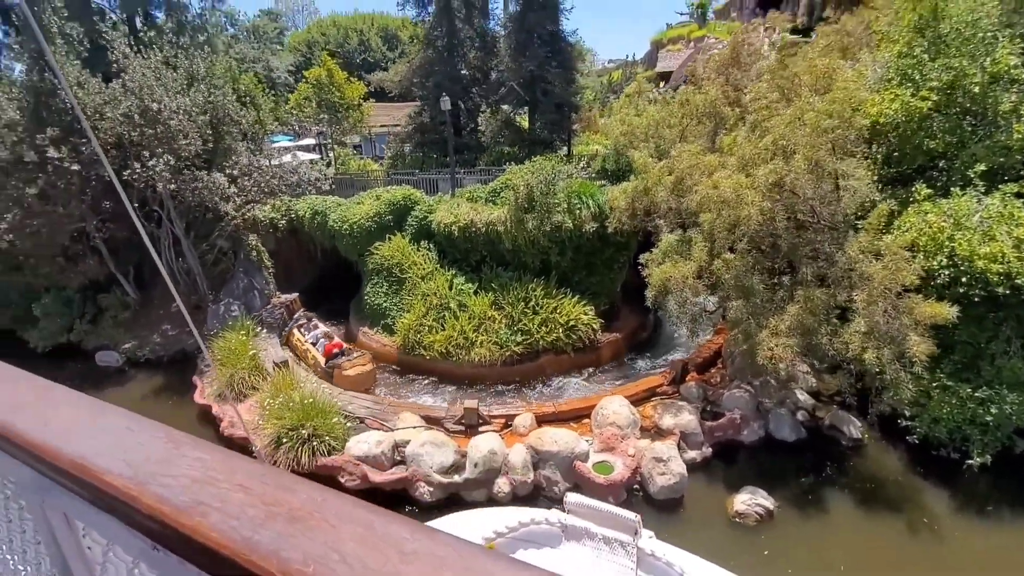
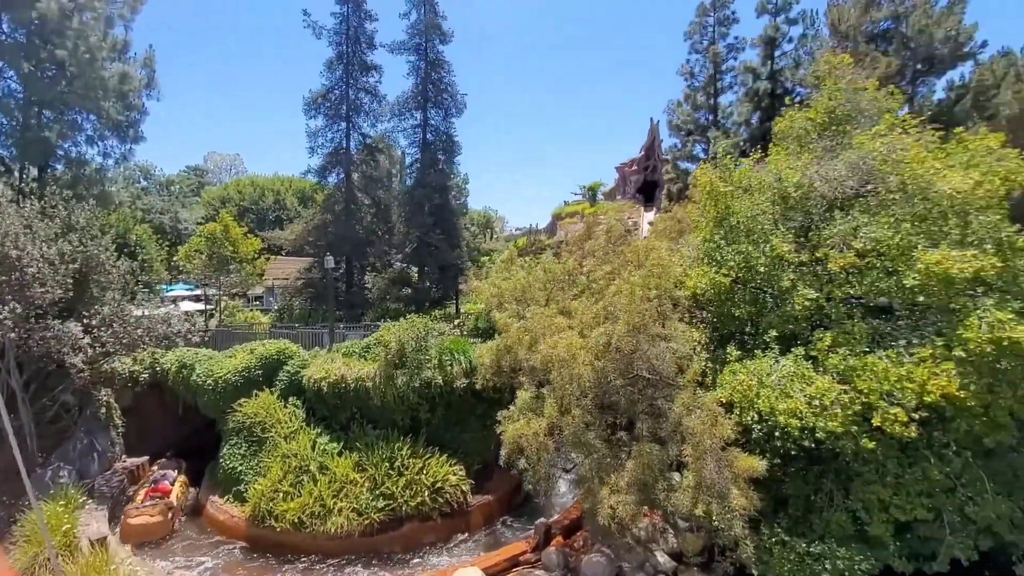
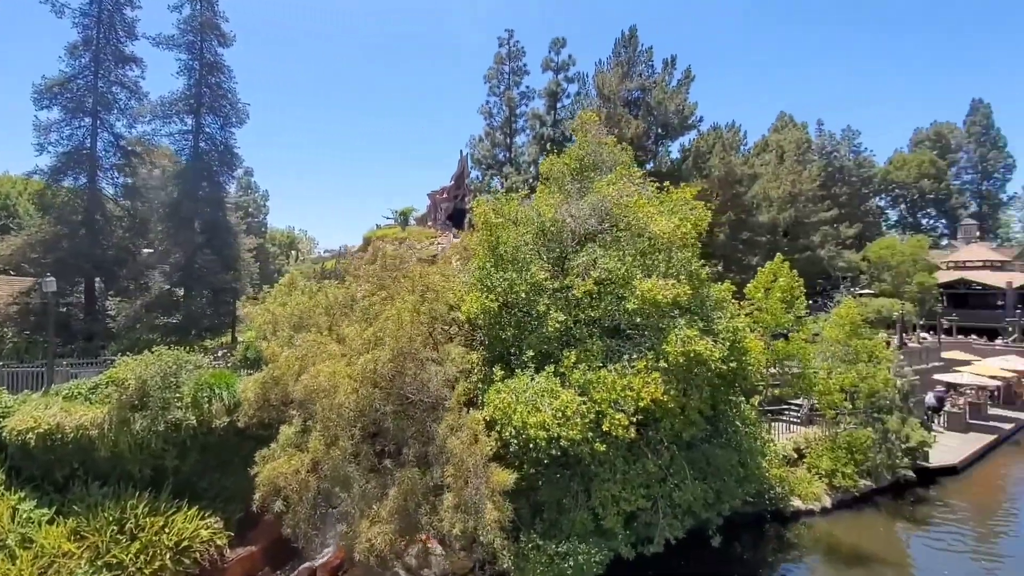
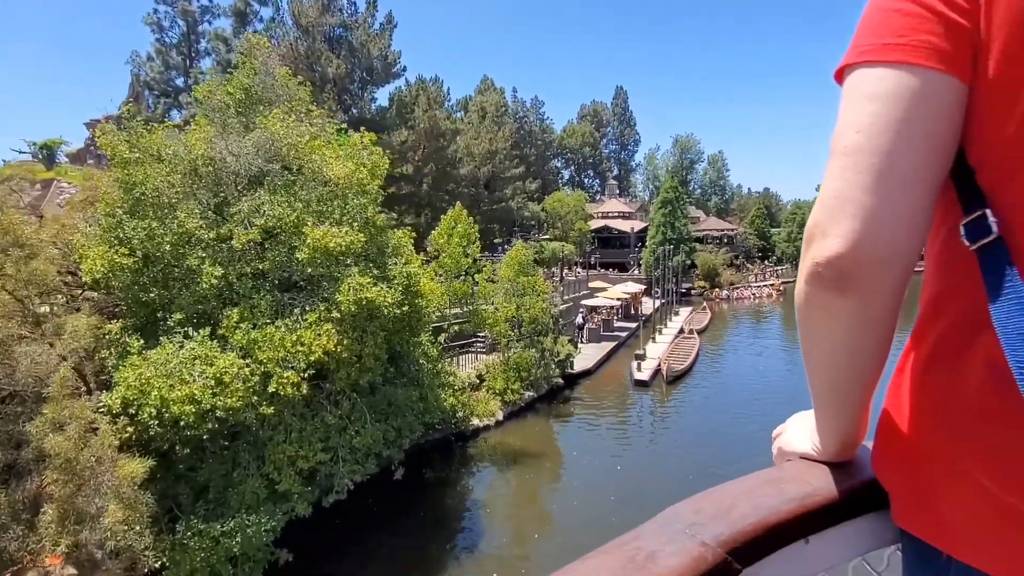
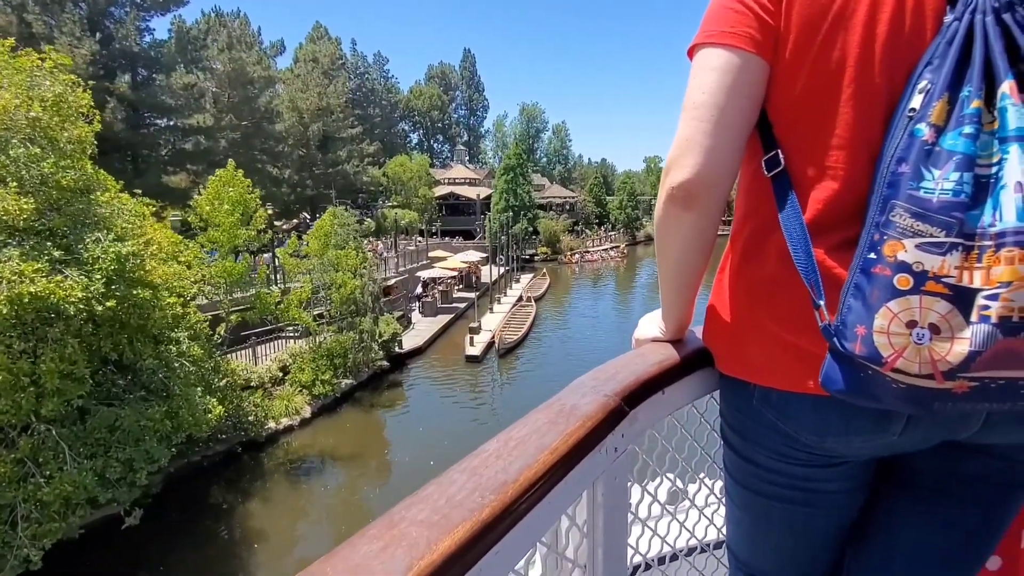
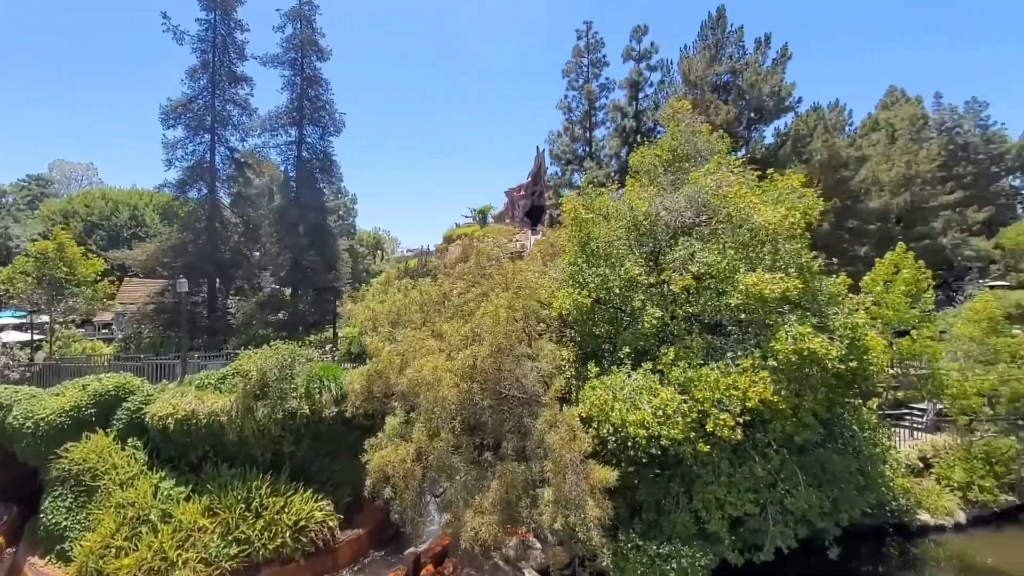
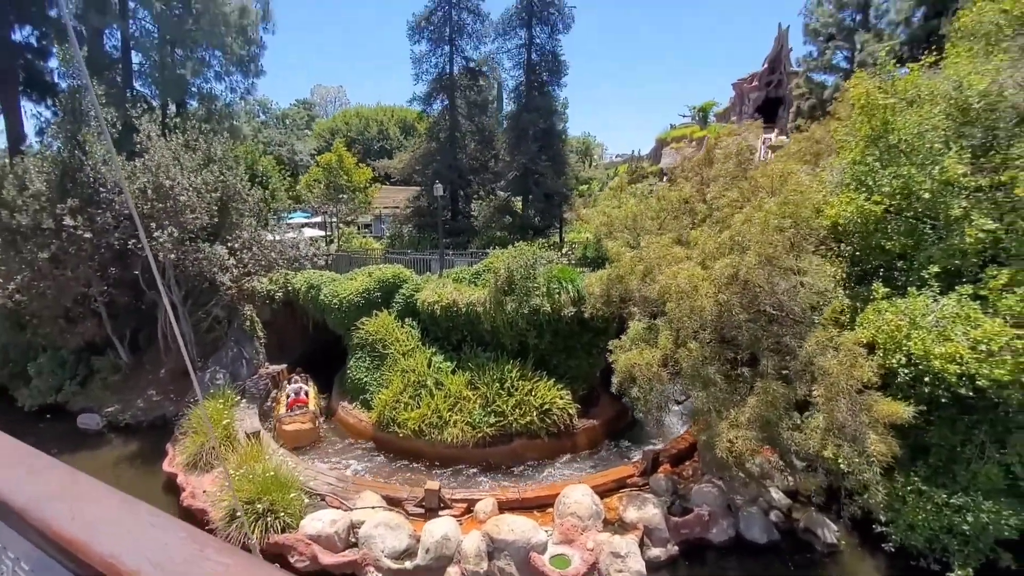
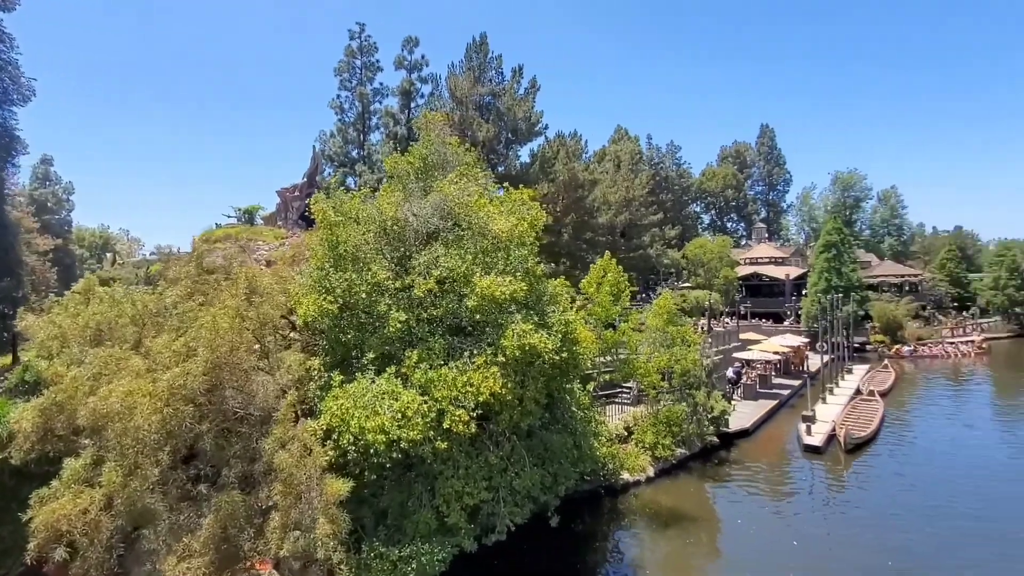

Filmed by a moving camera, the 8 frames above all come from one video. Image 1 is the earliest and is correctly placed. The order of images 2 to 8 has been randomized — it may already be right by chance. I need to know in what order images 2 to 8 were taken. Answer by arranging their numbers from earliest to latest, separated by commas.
7, 2, 6, 3, 8, 4, 5
